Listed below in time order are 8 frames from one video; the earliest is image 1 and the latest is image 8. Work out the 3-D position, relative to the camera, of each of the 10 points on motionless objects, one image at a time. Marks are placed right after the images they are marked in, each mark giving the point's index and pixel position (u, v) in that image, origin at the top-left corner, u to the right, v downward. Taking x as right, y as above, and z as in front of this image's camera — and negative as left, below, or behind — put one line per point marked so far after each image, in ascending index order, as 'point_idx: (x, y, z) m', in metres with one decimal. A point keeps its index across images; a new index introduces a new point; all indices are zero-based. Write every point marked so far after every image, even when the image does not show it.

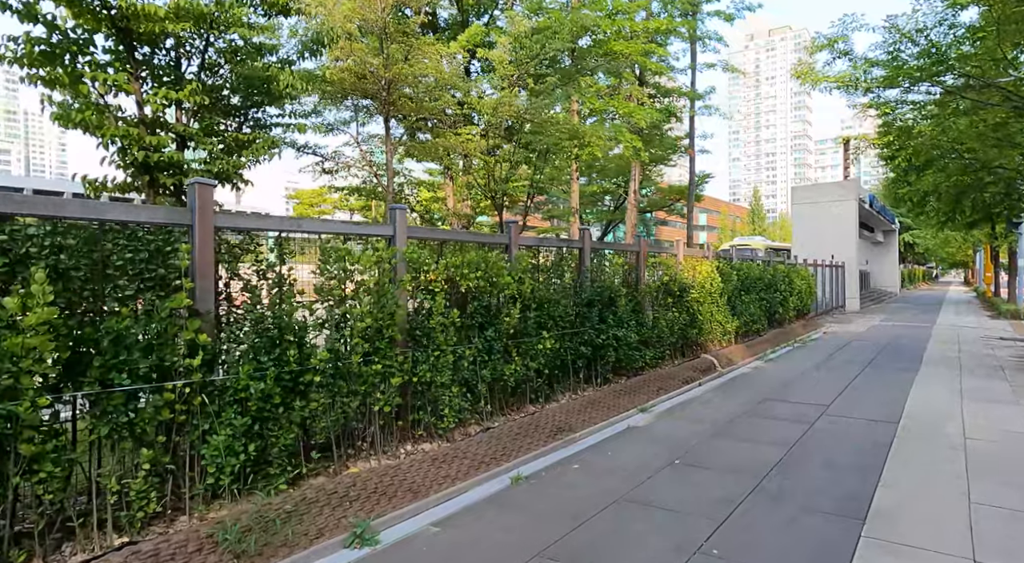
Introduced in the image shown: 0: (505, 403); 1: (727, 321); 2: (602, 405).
0: (-0.1, -1.1, +5.6) m
1: (+3.8, -0.7, +11.3) m
2: (+0.9, -1.3, +6.6) m
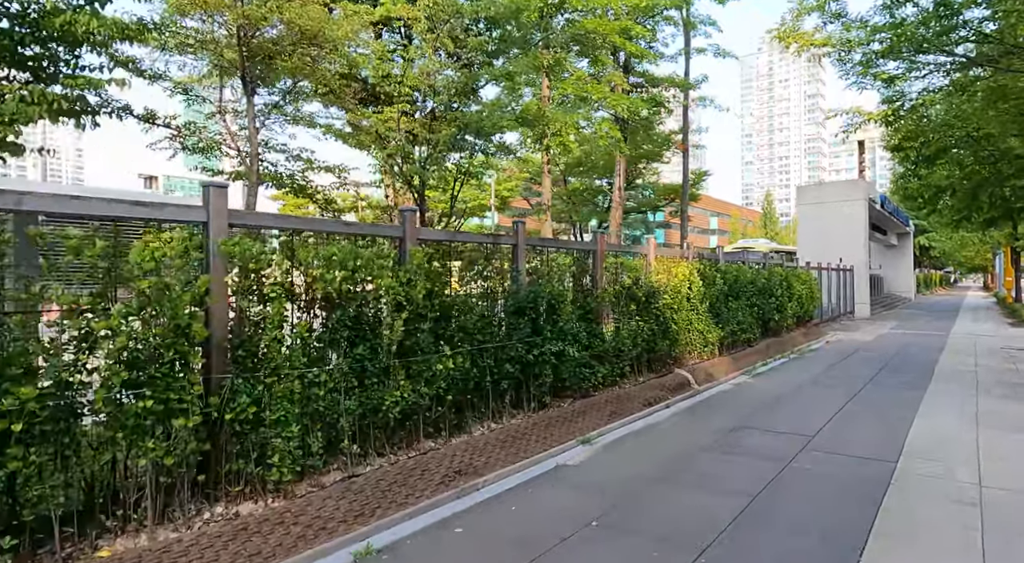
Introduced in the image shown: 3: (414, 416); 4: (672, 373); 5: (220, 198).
0: (-0.9, -1.1, +4.4) m
1: (+3.1, -0.8, +10.1) m
2: (+0.1, -1.4, +5.4) m
3: (-0.7, -1.0, +4.6) m
4: (+2.2, -1.3, +8.5) m
5: (-1.7, +0.5, +3.5) m
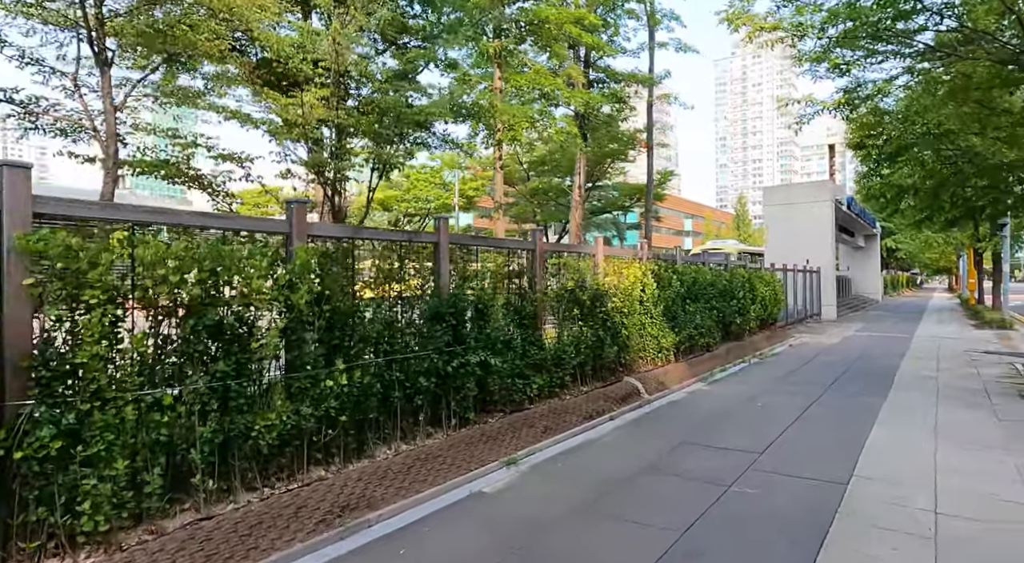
0: (-1.5, -1.2, +3.8) m
1: (+2.3, -0.8, +9.6) m
2: (-0.5, -1.4, +4.8) m
3: (-1.4, -1.0, +4.0) m
4: (+1.4, -1.3, +8.0) m
5: (-2.3, +0.5, +2.9) m
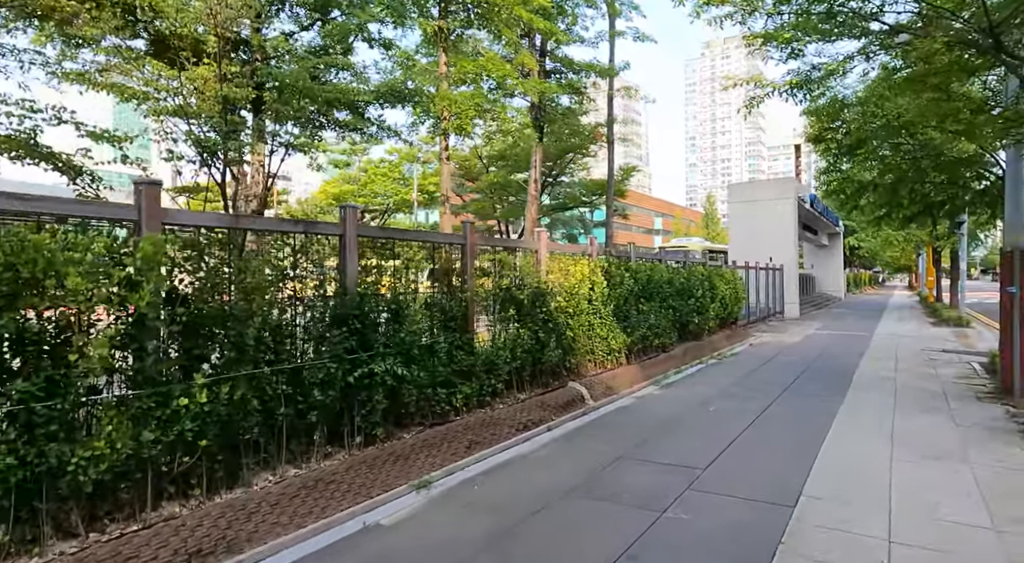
0: (-2.1, -1.1, +3.1) m
1: (+1.4, -0.8, +9.0) m
2: (-1.2, -1.4, +4.1) m
3: (-1.9, -1.0, +3.3) m
4: (+0.6, -1.3, +7.5) m
5: (-2.8, +0.5, +2.1) m
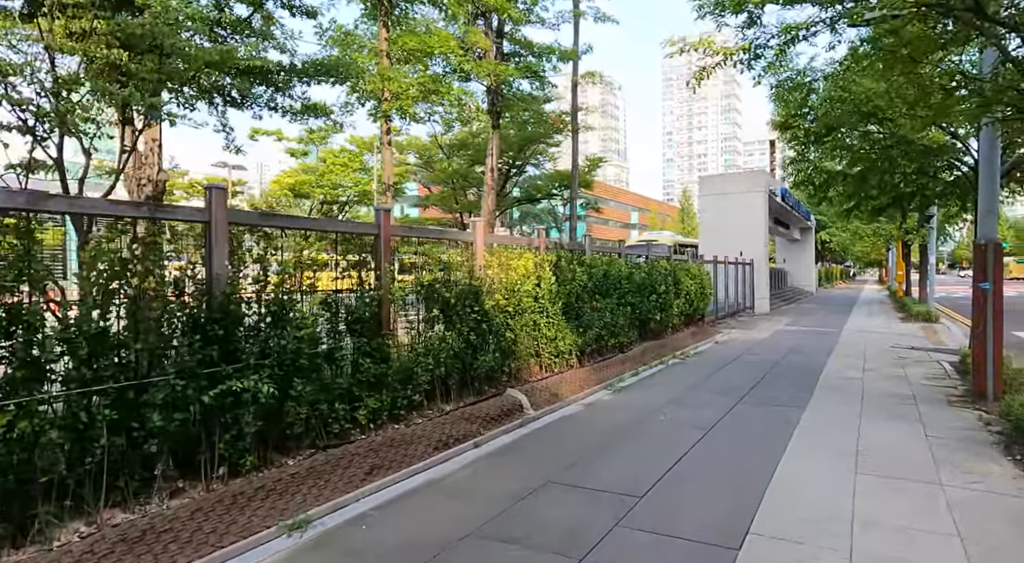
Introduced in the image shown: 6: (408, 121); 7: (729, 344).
0: (-2.7, -1.1, +2.3) m
1: (+0.6, -0.7, +8.3) m
2: (-1.8, -1.4, +3.3) m
3: (-2.5, -1.0, +2.4) m
4: (-0.1, -1.2, +6.7) m
5: (-3.4, +0.5, +1.2) m
6: (-2.0, +3.2, +12.2) m
7: (+4.9, -1.4, +14.0) m
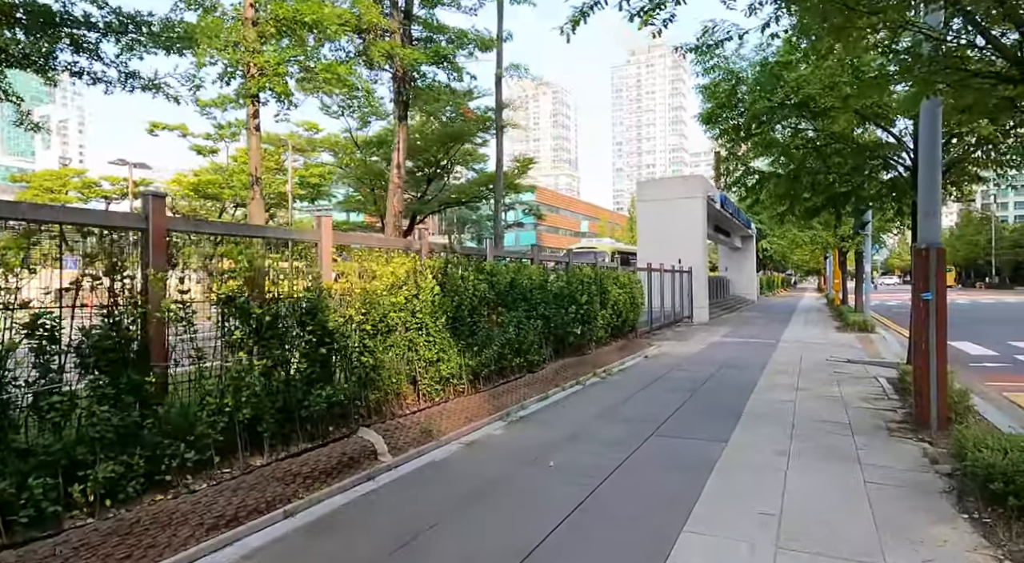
0: (-3.6, -1.2, +0.6) m
1: (-0.8, -0.9, +6.9) m
2: (-2.8, -1.4, +1.7) m
3: (-3.5, -1.1, +0.8) m
4: (-1.4, -1.3, +5.2) m
5: (-4.2, +0.4, -0.4) m
6: (-3.7, +3.0, +10.7) m
7: (+3.1, -1.6, +12.9) m
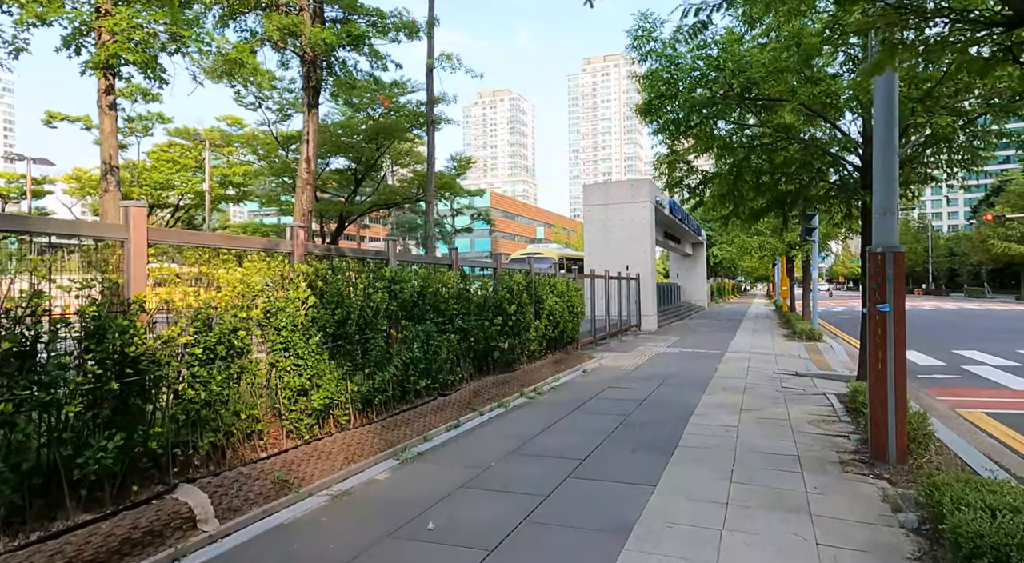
0: (-4.2, -1.2, -0.8) m
1: (-1.8, -0.9, +5.6) m
2: (-3.4, -1.4, +0.3) m
3: (-4.1, -1.1, -0.6) m
4: (-2.3, -1.4, +3.9) m
5: (-4.7, +0.4, -1.9) m
6: (-5.0, +2.9, +9.3) m
7: (+1.6, -1.8, +11.9) m
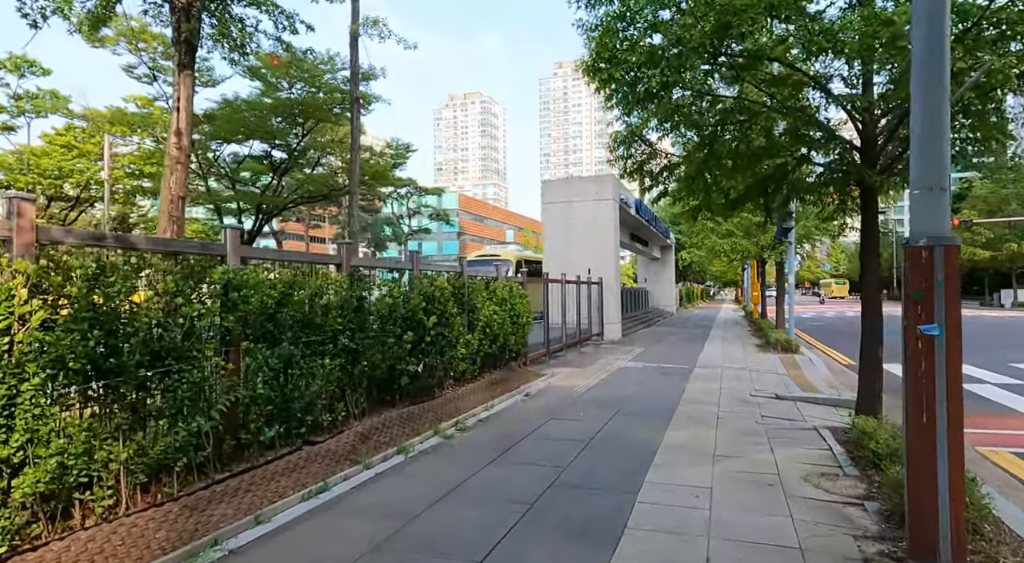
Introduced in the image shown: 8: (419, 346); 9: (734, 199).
0: (-4.8, -1.2, -3.1) m
1: (-2.7, -1.0, +3.4) m
2: (-4.1, -1.4, -1.9) m
3: (-4.7, -1.1, -2.9) m
4: (-3.1, -1.4, +1.7) m
5: (-5.2, +0.4, -4.2) m
6: (-6.0, +2.8, +6.9) m
7: (+0.5, -1.8, +9.8) m
8: (-1.1, -0.8, +8.1) m
9: (+2.9, +1.0, +8.1) m
